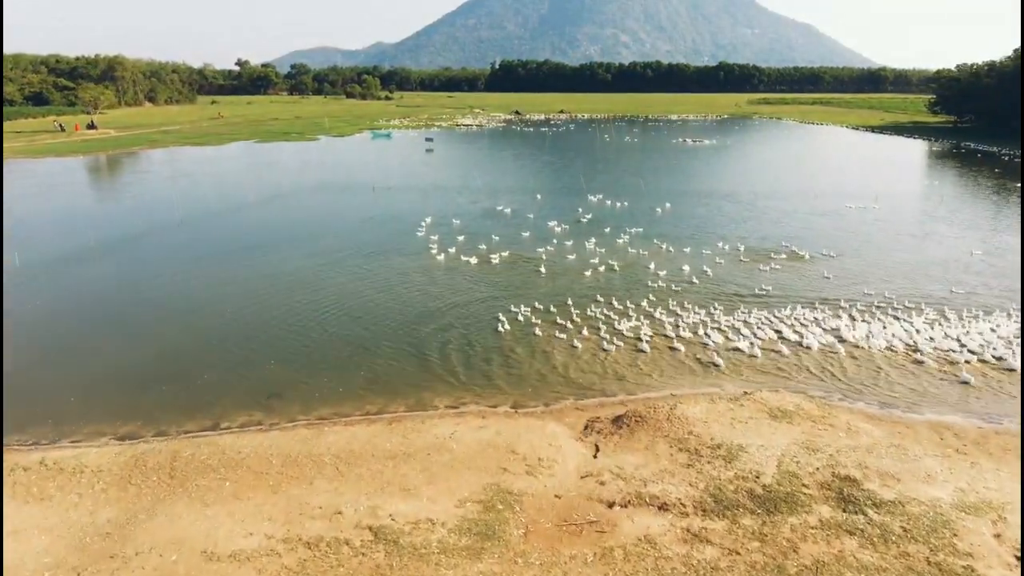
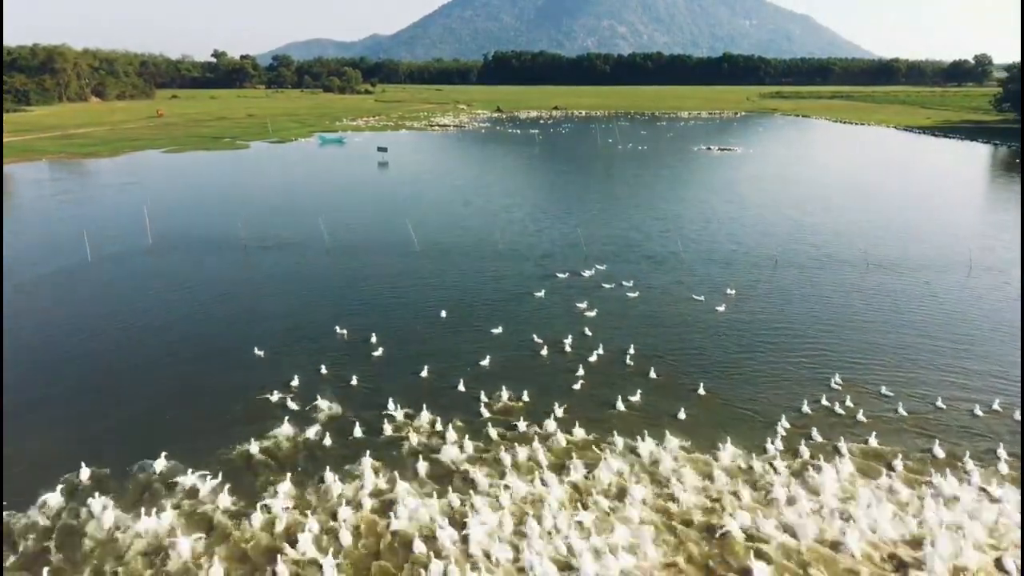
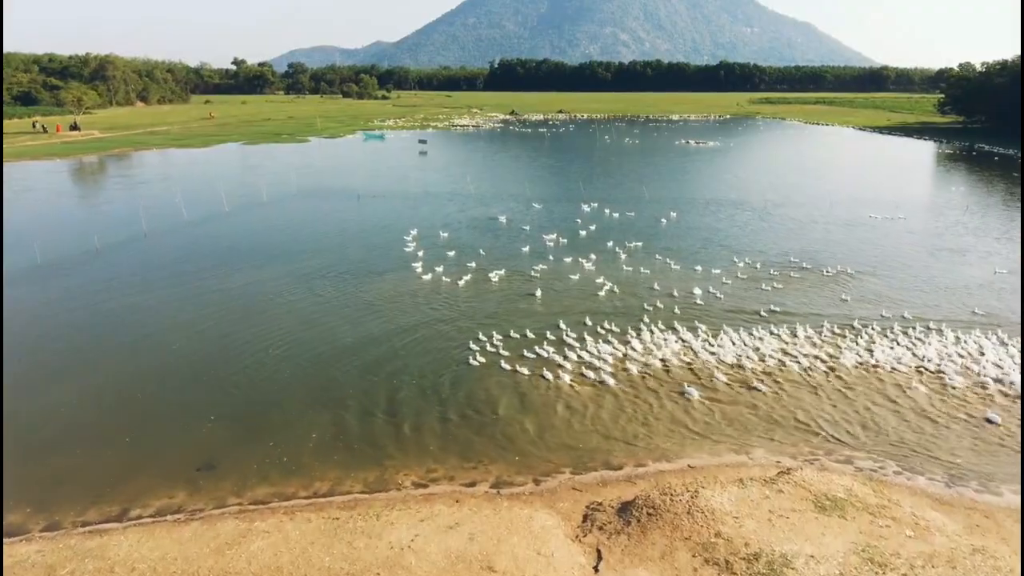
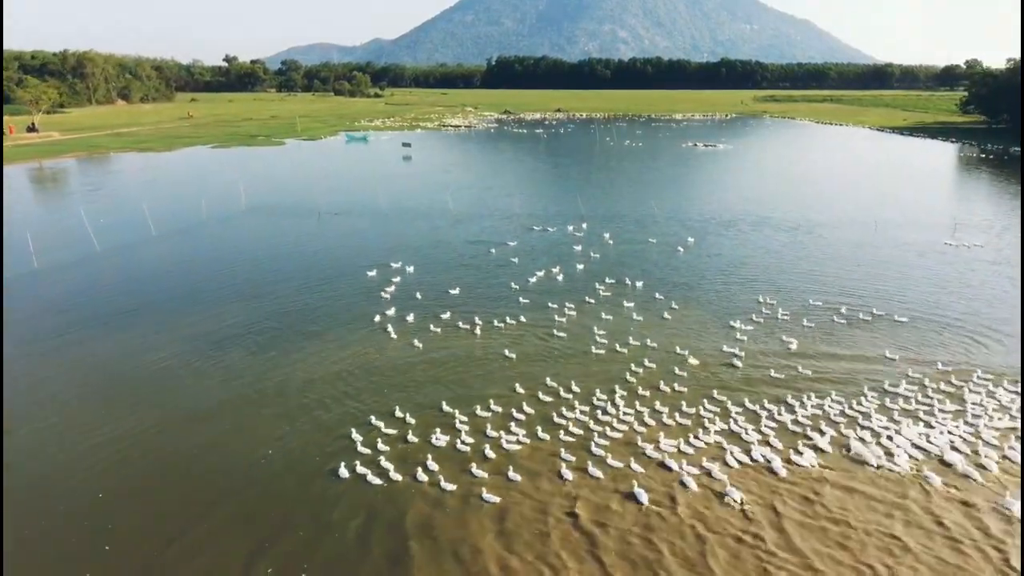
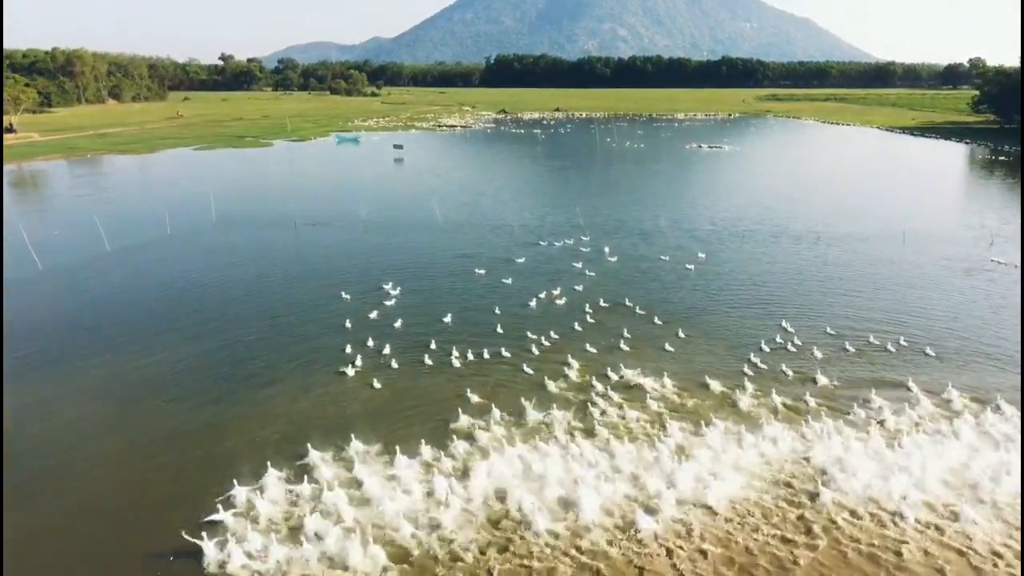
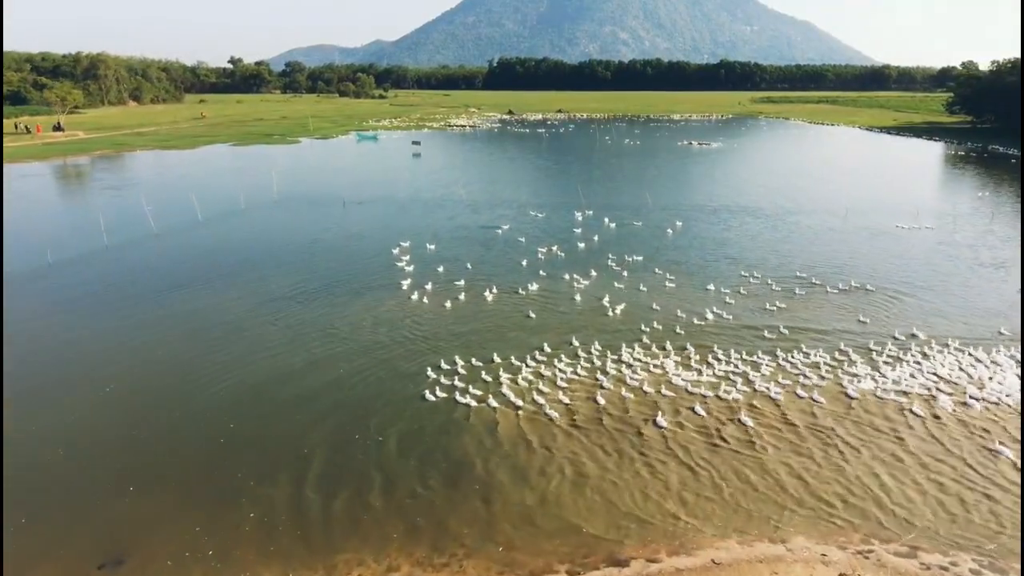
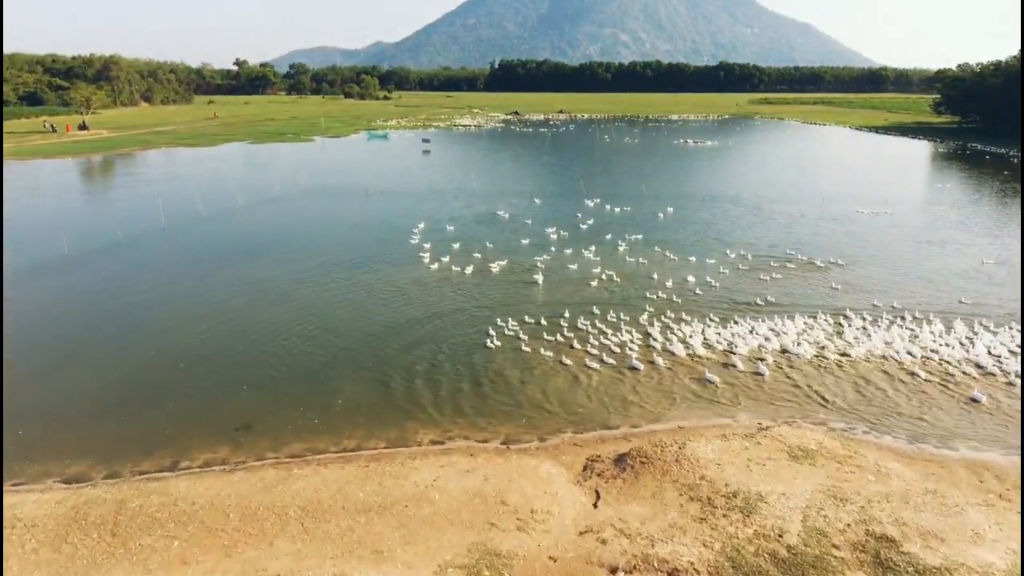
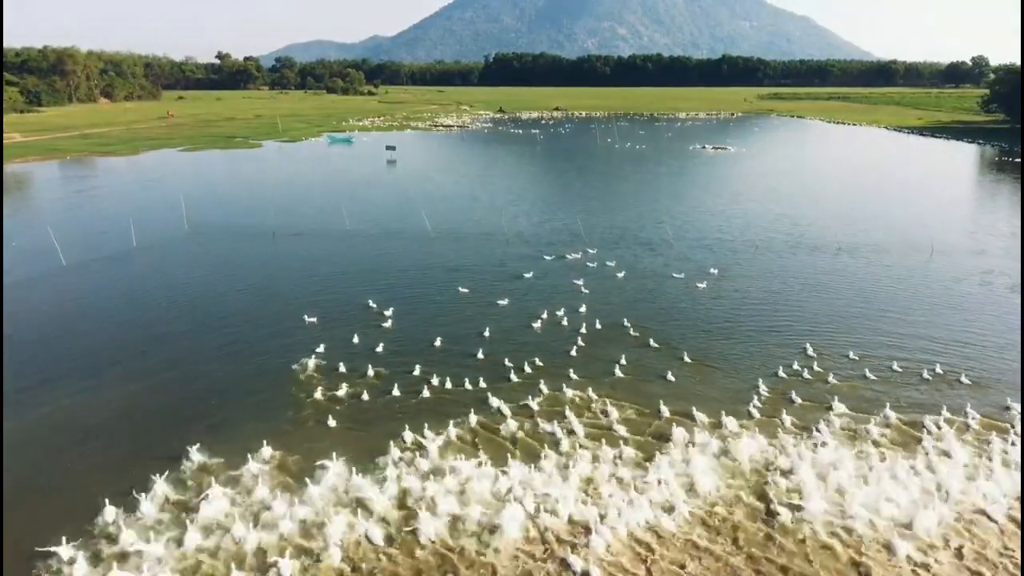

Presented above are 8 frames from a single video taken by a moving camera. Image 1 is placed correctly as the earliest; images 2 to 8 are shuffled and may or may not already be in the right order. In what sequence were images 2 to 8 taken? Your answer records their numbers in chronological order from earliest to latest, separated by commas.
7, 3, 6, 4, 5, 8, 2
